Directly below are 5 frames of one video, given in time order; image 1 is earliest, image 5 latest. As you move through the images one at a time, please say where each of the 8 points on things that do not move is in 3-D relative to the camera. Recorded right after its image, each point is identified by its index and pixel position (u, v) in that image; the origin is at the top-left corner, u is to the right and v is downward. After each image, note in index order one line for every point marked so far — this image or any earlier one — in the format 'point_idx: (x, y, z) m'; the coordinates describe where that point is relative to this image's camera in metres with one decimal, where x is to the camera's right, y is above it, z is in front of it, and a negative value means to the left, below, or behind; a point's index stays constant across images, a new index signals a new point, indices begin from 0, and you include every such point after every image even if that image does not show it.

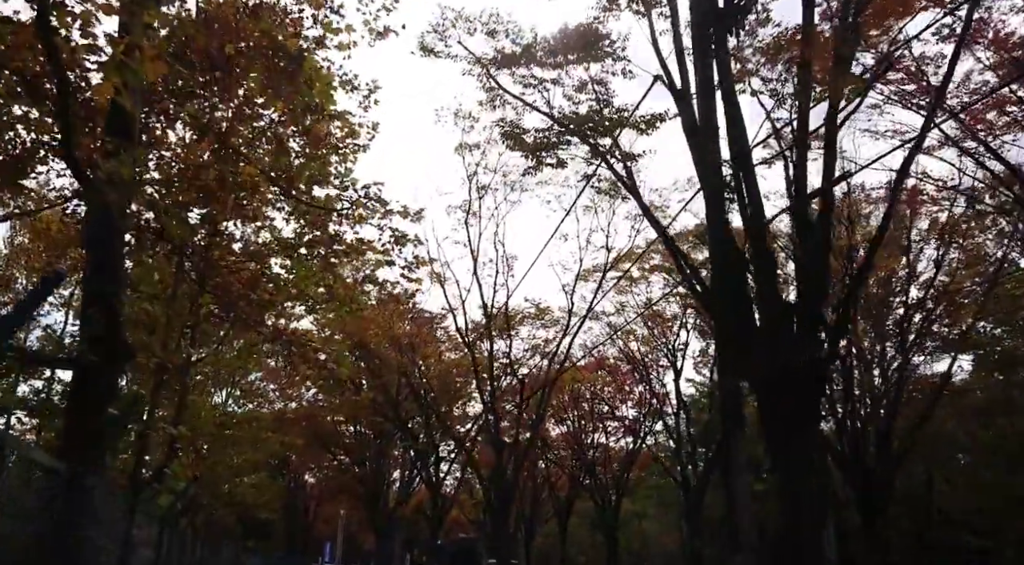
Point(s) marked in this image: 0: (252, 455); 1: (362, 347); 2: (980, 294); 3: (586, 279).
0: (-5.6, -3.7, +17.8) m
1: (-3.5, -1.5, +19.3) m
2: (+10.1, -0.3, +17.6) m
3: (+1.7, +0.1, +18.9) m
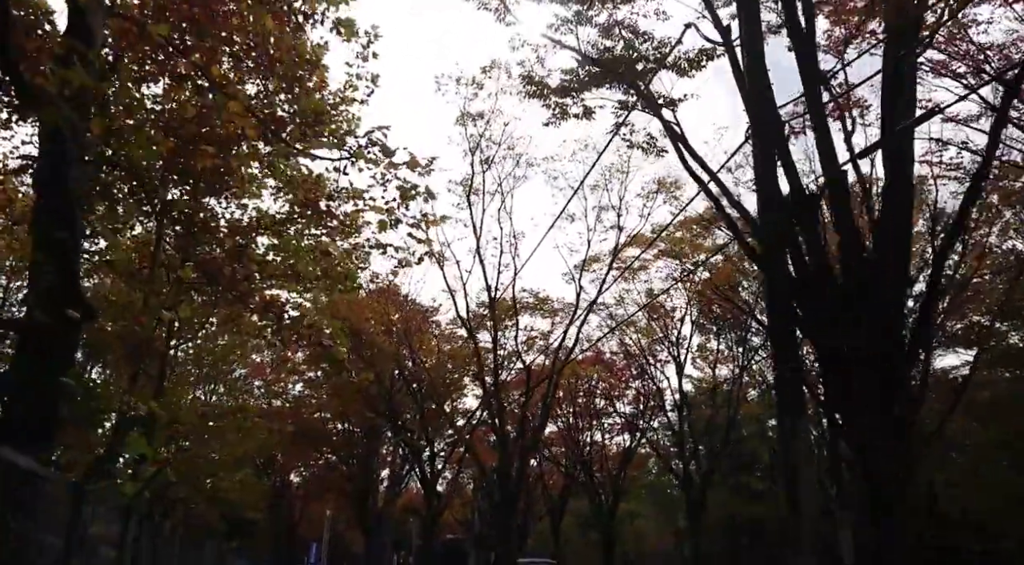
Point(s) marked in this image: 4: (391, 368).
0: (-5.6, -3.4, +16.8) m
1: (-3.5, -1.2, +18.3) m
2: (+10.1, 0.0, +16.9) m
3: (+1.7, +0.4, +18.0) m
4: (-2.9, -2.0, +19.7) m
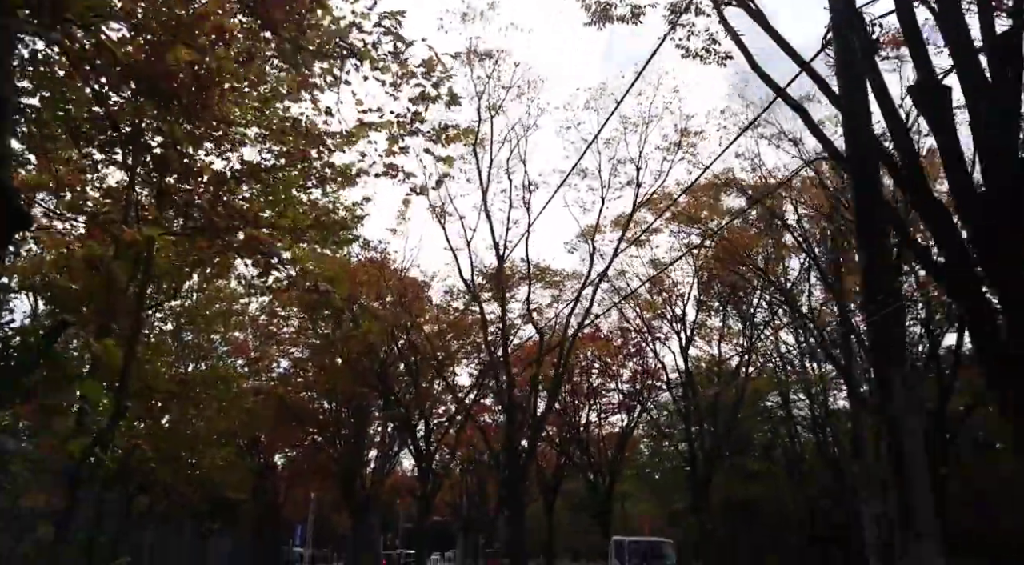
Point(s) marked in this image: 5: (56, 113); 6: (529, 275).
0: (-5.6, -2.7, +15.7) m
1: (-3.5, -0.5, +17.2) m
2: (+10.2, +0.6, +16.0) m
3: (+1.7, +1.0, +17.0) m
4: (-2.9, -1.3, +18.6) m
5: (-5.1, +1.9, +9.2) m
6: (+0.4, +0.2, +19.5) m
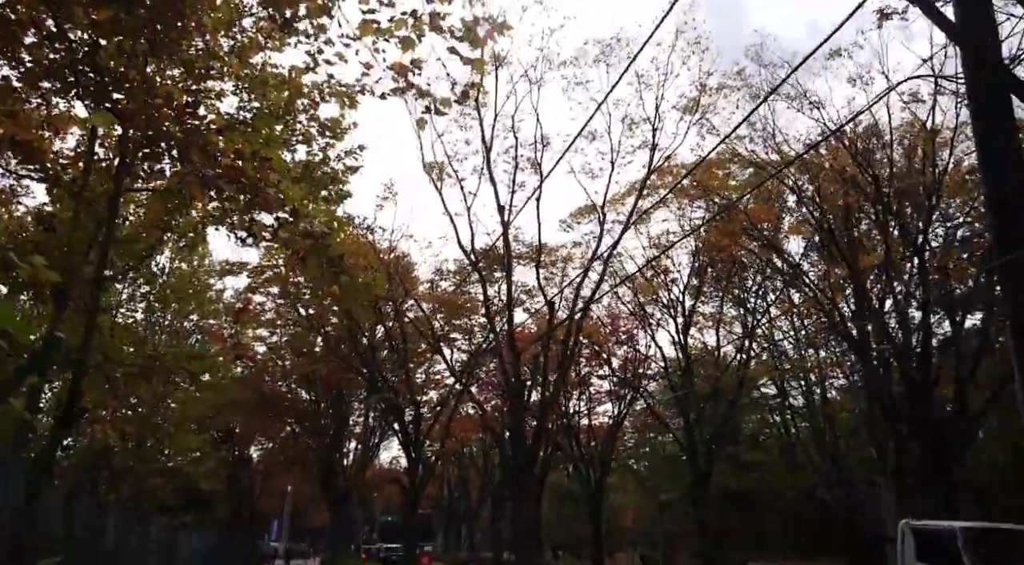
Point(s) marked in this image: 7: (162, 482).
0: (-5.7, -2.3, +14.5) m
1: (-3.6, 0.0, +16.1) m
2: (+10.1, +1.0, +15.3) m
3: (+1.7, +1.5, +16.0) m
4: (-3.1, -0.8, +17.5) m
5: (-4.9, +2.3, +8.0) m
6: (+0.2, +0.6, +18.5) m
7: (-8.5, -4.9, +19.9) m
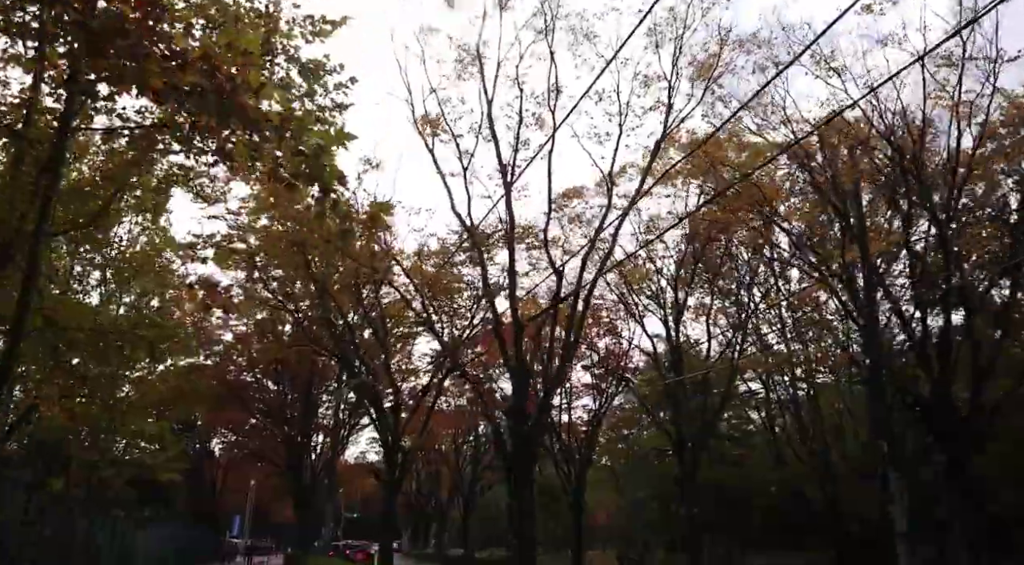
0: (-5.9, -1.8, +13.2) m
1: (-3.8, +0.4, +14.9) m
2: (+9.9, +1.2, +14.6) m
3: (+1.5, +1.8, +15.0) m
4: (-3.3, -0.4, +16.3) m
5: (-4.8, +2.7, +6.8) m
6: (-0.1, +1.0, +17.5) m
7: (-8.9, -4.3, +18.5) m
